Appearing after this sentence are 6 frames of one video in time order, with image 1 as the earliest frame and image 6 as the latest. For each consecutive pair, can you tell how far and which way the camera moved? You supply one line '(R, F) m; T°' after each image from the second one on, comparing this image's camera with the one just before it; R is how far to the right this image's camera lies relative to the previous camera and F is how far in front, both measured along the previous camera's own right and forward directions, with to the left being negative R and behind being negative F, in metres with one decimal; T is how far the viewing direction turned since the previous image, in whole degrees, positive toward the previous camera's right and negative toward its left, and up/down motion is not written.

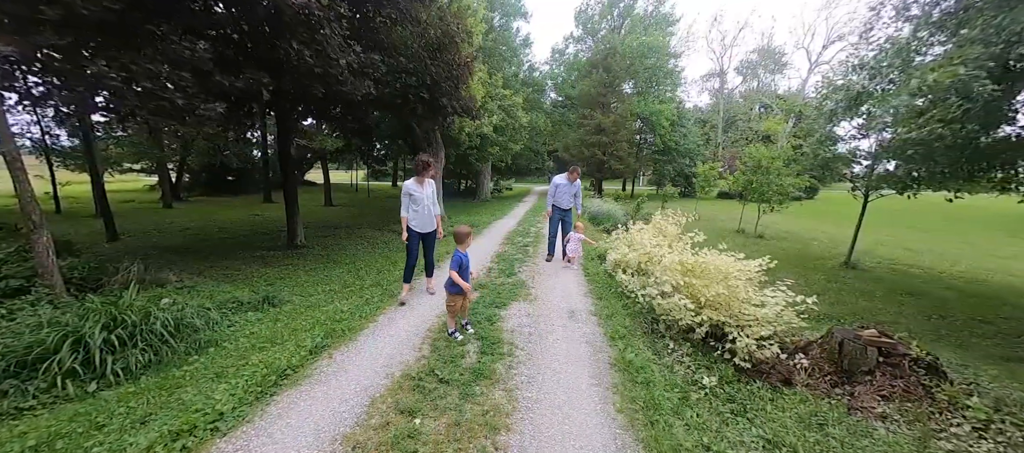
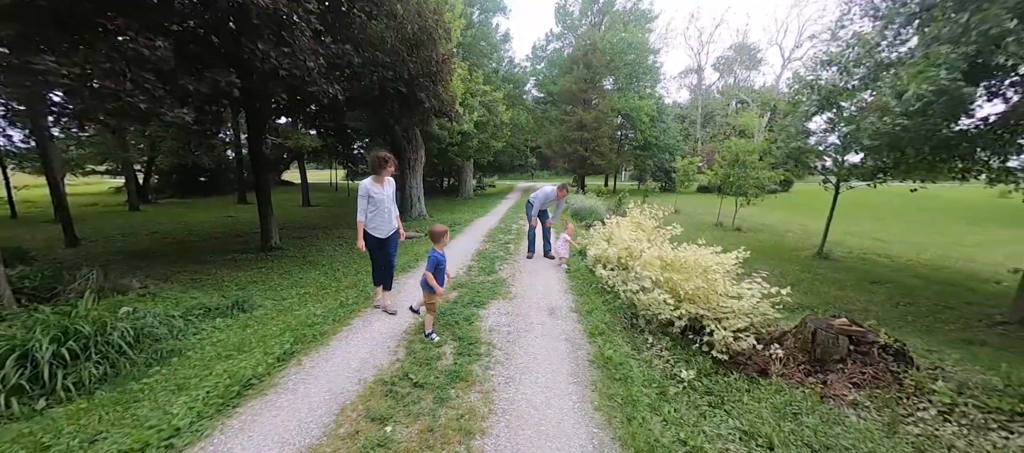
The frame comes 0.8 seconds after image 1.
(+0.1, +0.1) m; +2°
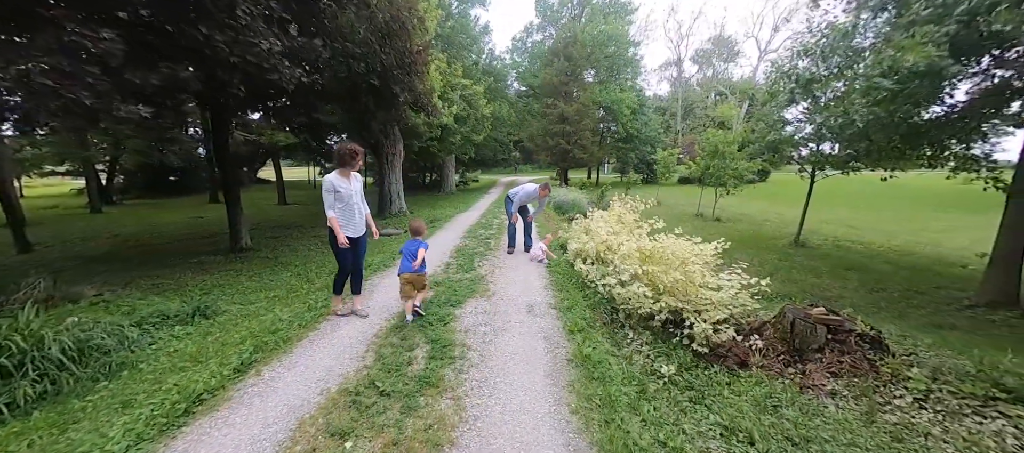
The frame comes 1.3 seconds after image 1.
(+0.1, +0.2) m; +2°
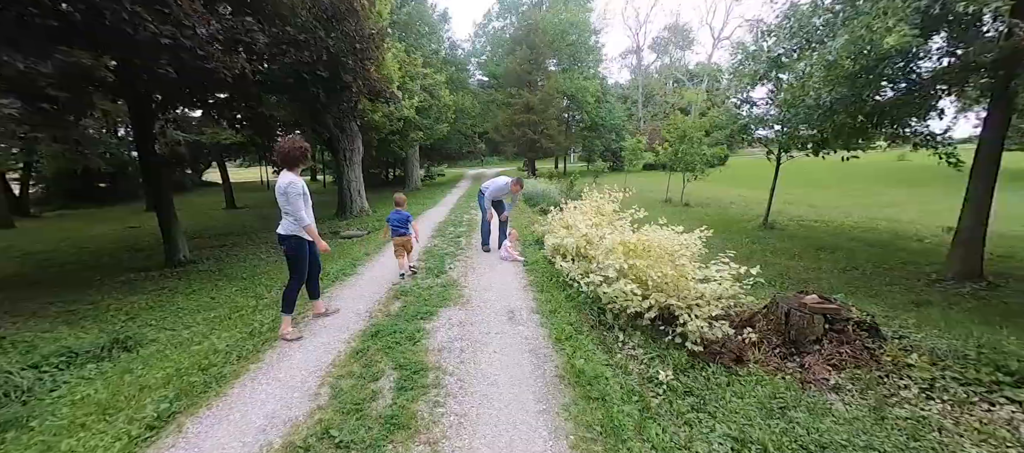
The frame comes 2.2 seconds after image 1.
(0.0, +0.4) m; +5°
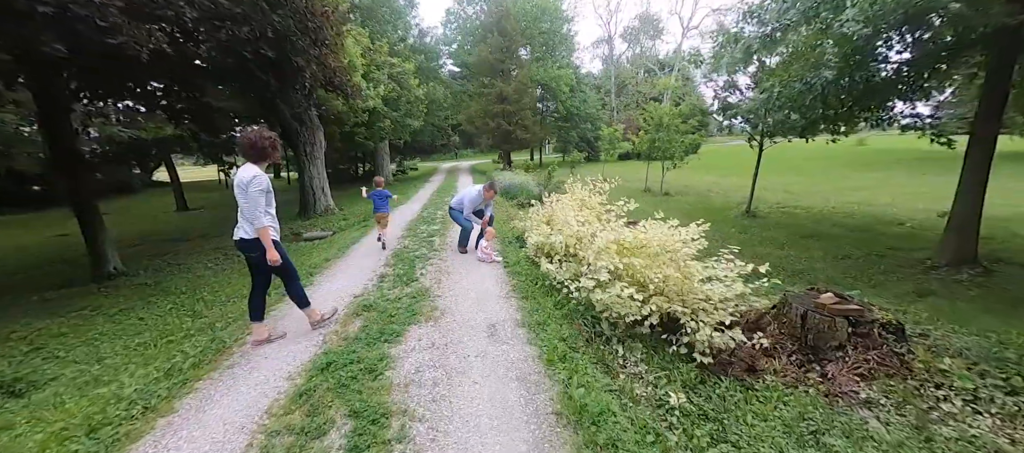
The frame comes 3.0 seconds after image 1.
(0.0, +0.5) m; +4°
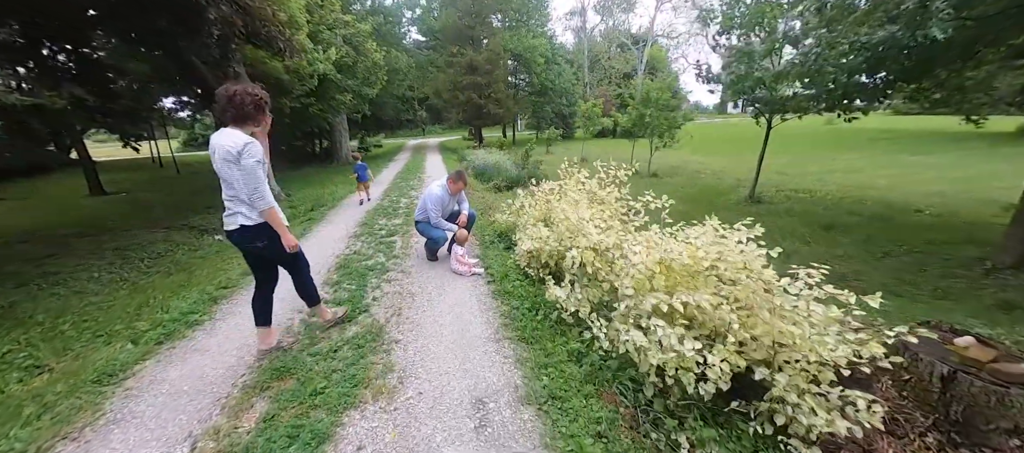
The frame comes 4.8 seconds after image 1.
(-0.2, +1.2) m; +5°
